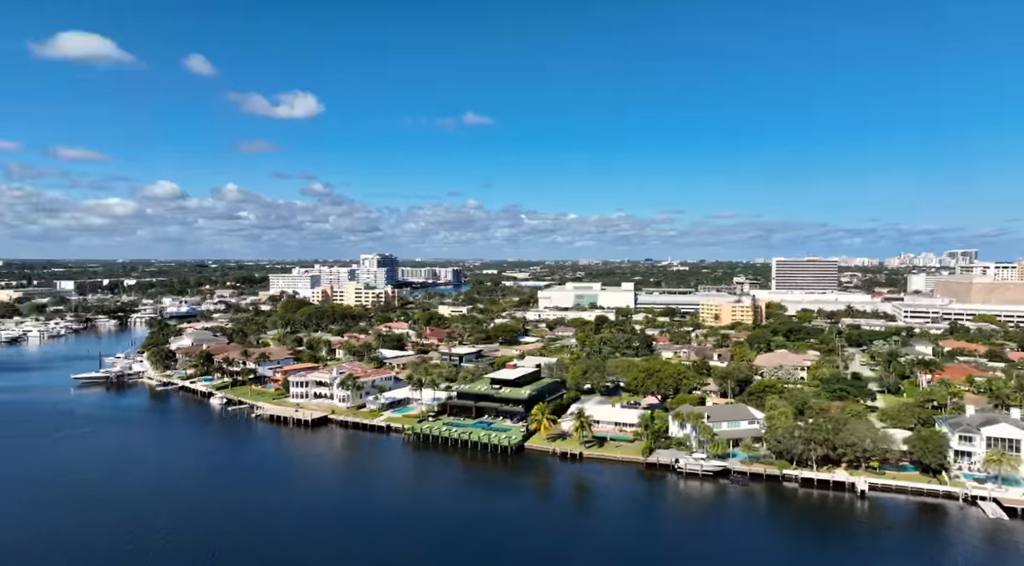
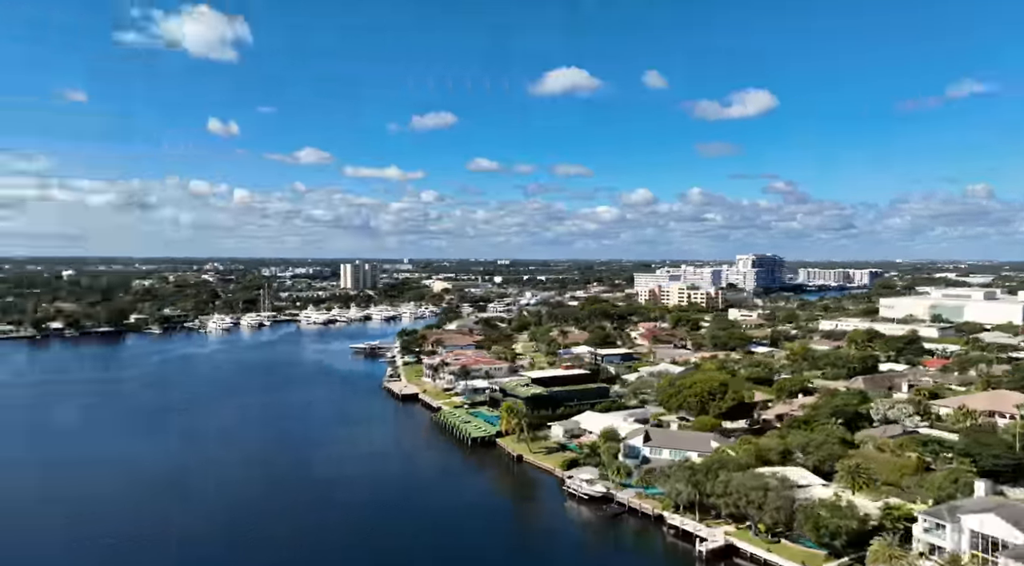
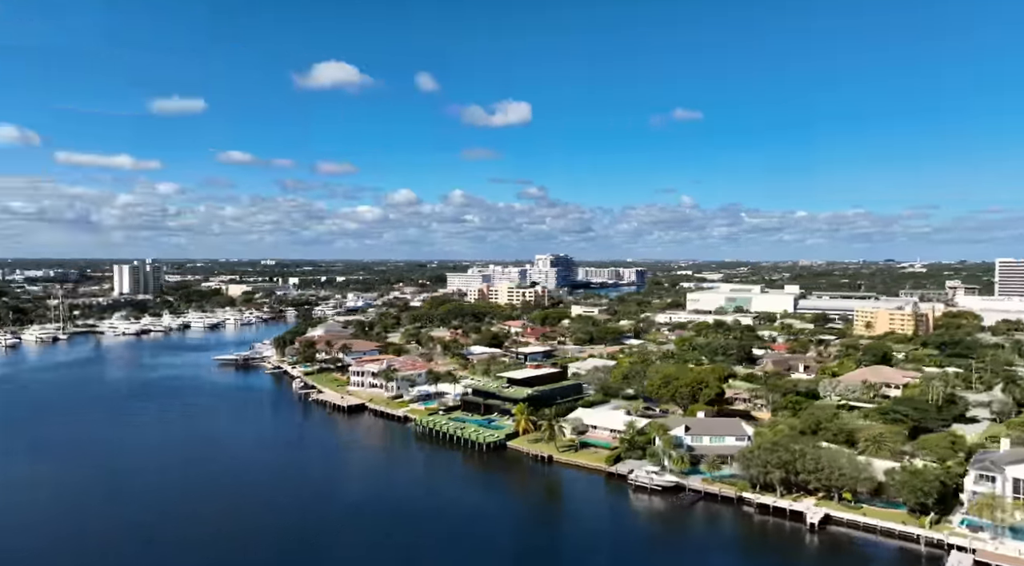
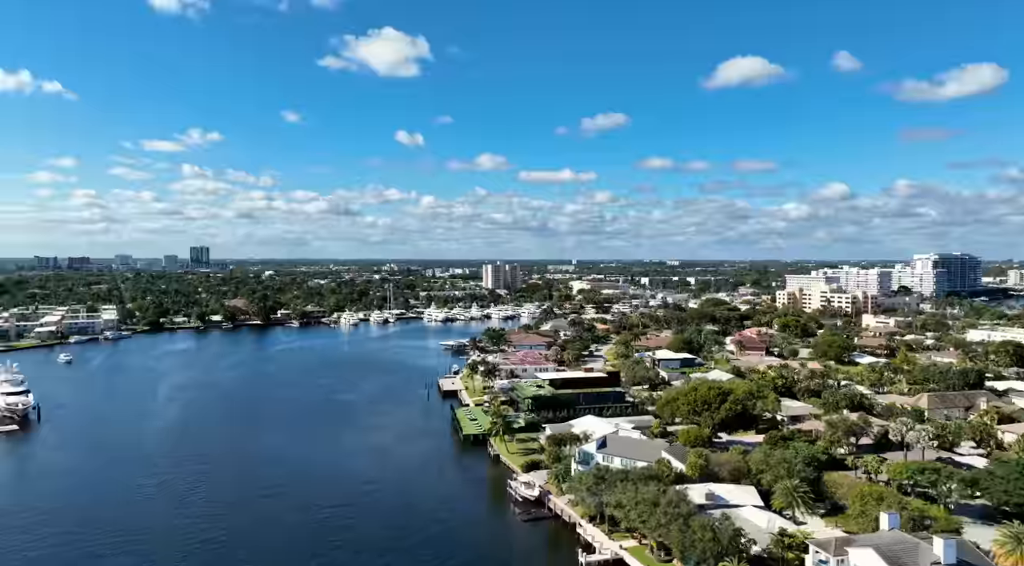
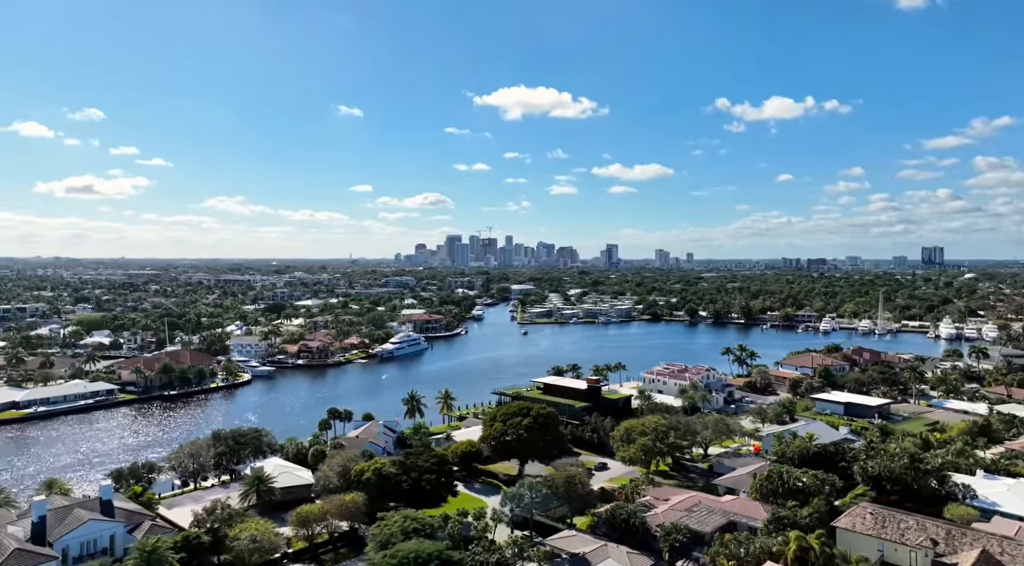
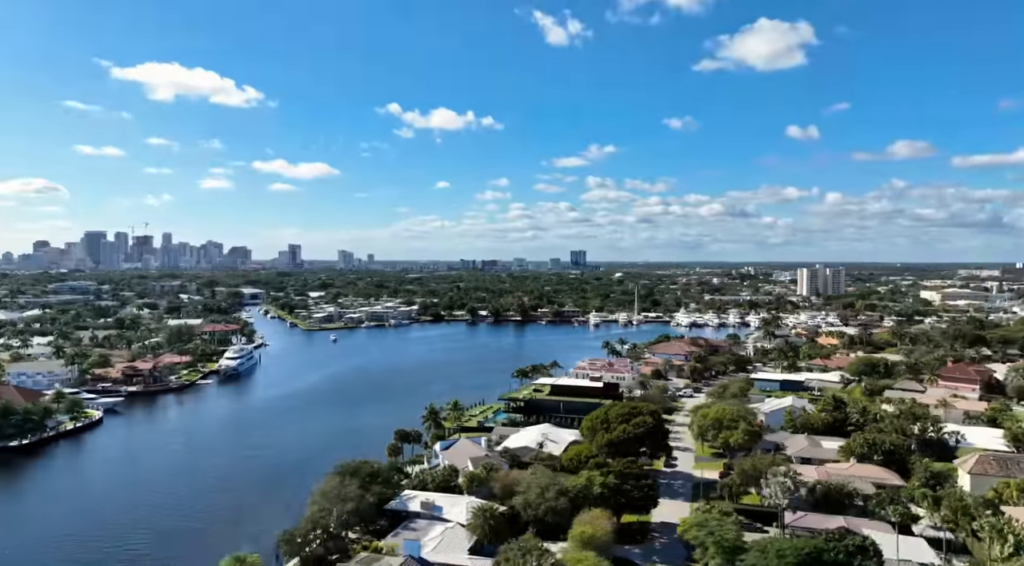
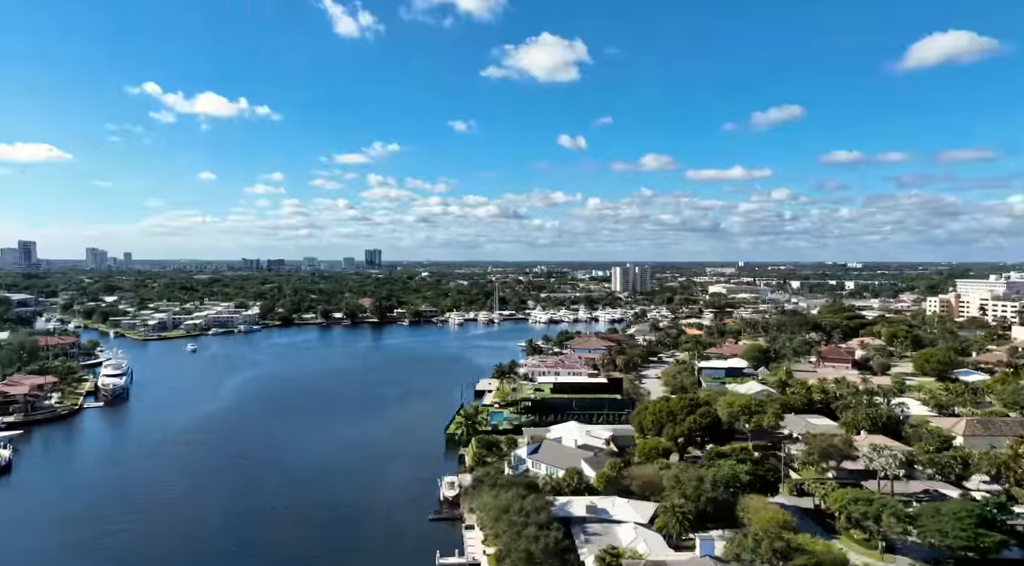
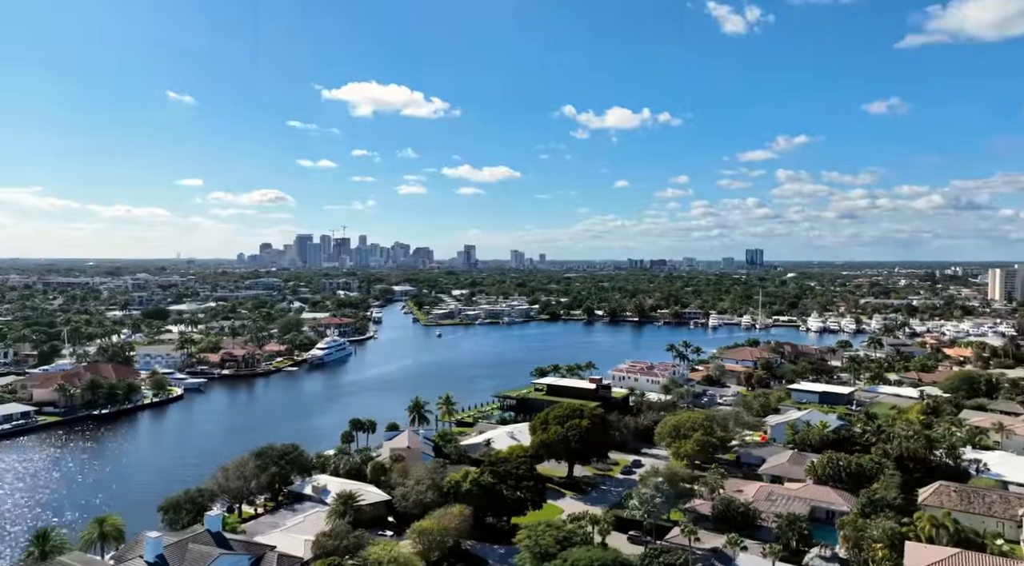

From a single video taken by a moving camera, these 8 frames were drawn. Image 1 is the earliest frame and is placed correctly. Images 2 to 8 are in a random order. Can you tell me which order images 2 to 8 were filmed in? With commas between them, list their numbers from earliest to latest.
3, 2, 4, 7, 6, 8, 5
